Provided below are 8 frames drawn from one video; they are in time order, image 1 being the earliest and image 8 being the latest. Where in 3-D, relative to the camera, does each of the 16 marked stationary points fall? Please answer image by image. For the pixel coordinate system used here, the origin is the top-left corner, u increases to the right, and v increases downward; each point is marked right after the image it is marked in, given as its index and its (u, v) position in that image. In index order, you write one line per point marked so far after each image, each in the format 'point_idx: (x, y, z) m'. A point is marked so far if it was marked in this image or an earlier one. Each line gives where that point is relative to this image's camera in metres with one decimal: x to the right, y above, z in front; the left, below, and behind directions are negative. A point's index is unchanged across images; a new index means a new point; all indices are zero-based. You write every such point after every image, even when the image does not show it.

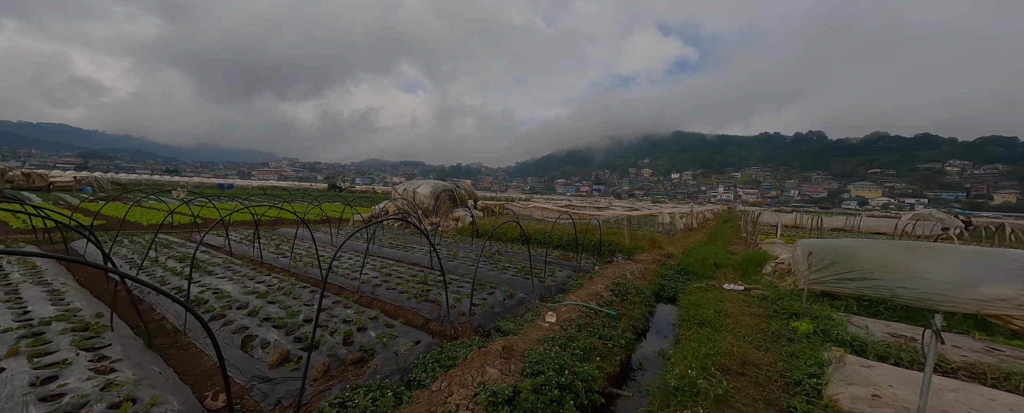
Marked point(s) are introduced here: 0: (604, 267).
0: (+2.6, -1.7, +9.0) m
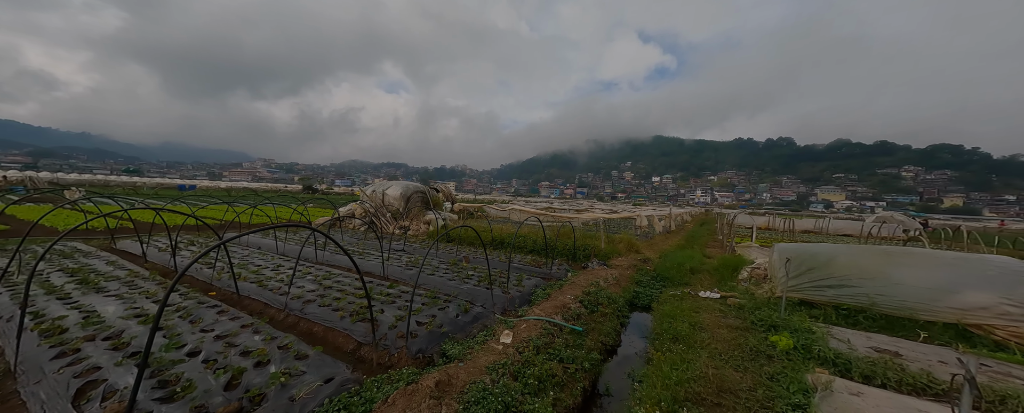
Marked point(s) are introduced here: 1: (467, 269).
0: (+1.7, -1.8, +8.5) m
1: (-1.0, -1.4, +7.2) m
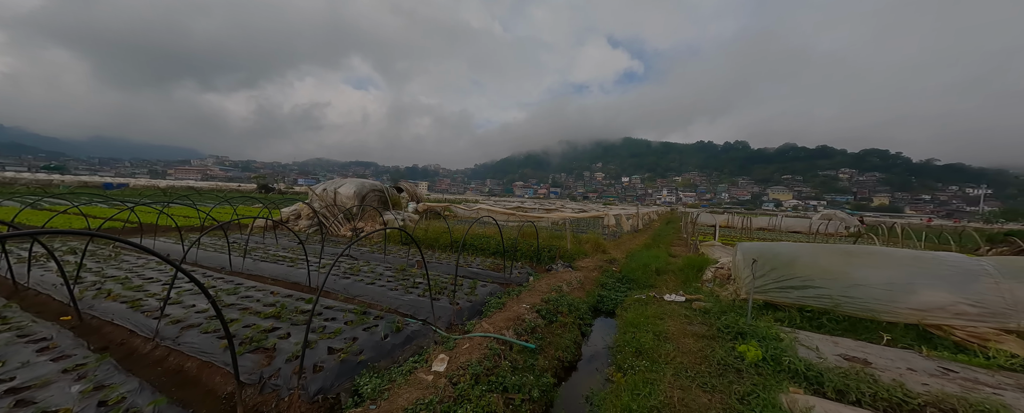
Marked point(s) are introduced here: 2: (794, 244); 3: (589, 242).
0: (+0.7, -1.8, +7.9) m
1: (-2.0, -1.4, +6.5) m
2: (+5.4, -0.7, +6.1) m
3: (+3.1, -1.4, +12.7) m
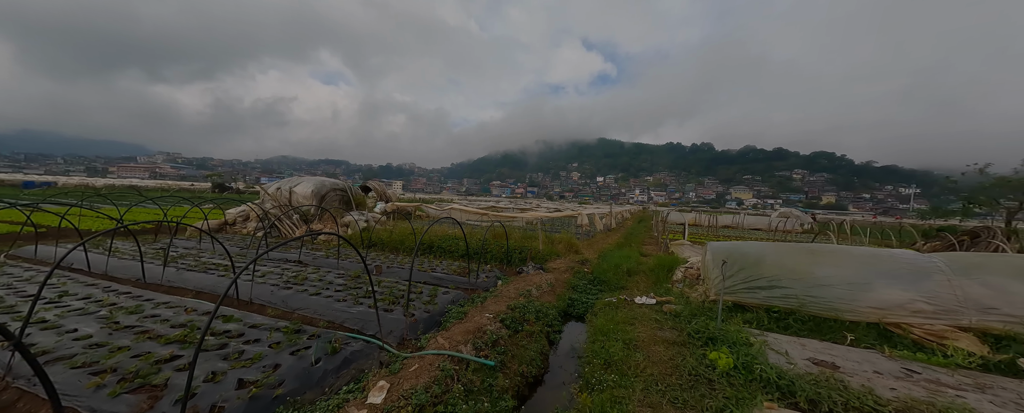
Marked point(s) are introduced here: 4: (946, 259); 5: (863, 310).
0: (-0.1, -1.8, +7.5) m
1: (-2.6, -1.4, +5.9) m
2: (+4.7, -0.7, +6.1) m
3: (+2.0, -1.4, +12.5) m
4: (+7.0, -0.8, +5.2) m
5: (+5.4, -1.6, +4.9) m
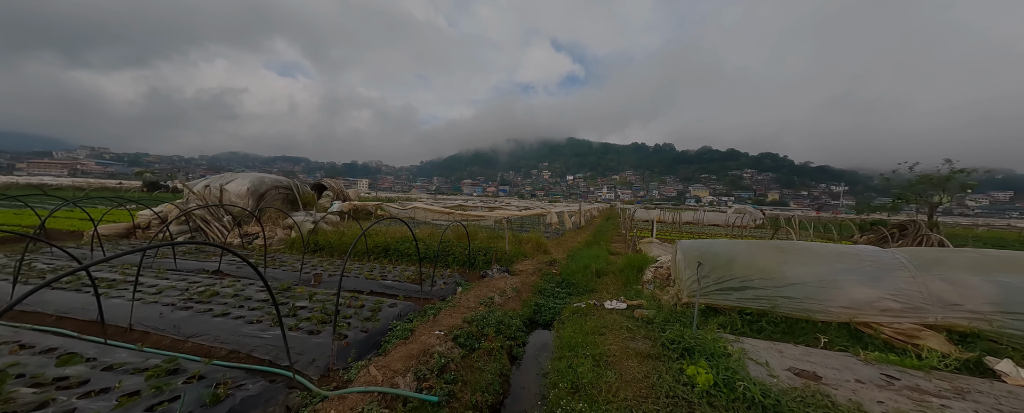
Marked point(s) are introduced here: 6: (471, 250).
0: (-0.9, -1.7, +6.9) m
1: (-3.3, -1.4, +5.0) m
2: (+4.0, -0.6, +5.8) m
3: (+0.6, -1.3, +12.0) m
4: (+6.4, -0.8, +5.1) m
5: (+4.8, -1.5, +4.7) m
6: (-1.2, -1.3, +9.5) m
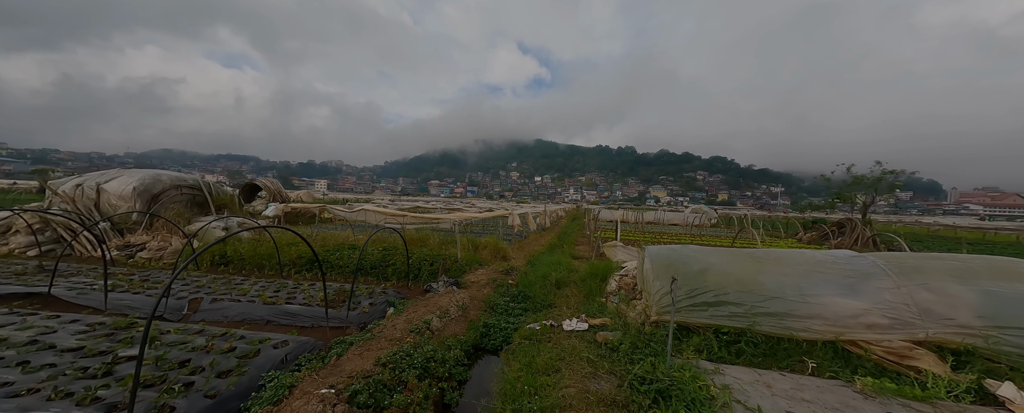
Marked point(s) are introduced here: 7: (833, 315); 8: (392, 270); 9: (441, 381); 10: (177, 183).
0: (-1.9, -1.8, +5.7) m
1: (-4.1, -1.5, +3.5) m
2: (+3.1, -0.7, +5.1) m
3: (-0.9, -1.4, +10.9) m
4: (+5.5, -0.8, +4.7) m
5: (+4.0, -1.5, +4.1) m
6: (-2.5, -1.4, +8.2) m
7: (+4.1, -1.4, +4.1) m
8: (-2.9, -1.6, +7.9) m
9: (-0.9, -2.1, +3.8) m
10: (-10.1, +0.7, +9.6) m
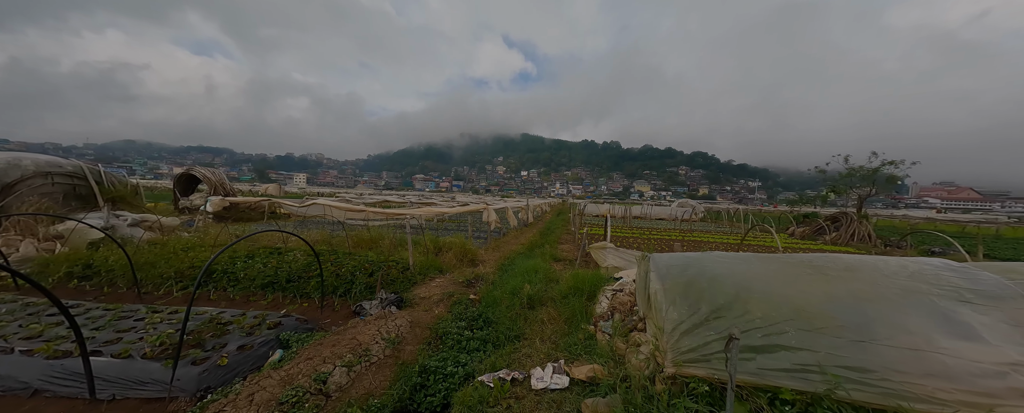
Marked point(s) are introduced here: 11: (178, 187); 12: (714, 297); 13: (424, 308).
0: (-2.6, -1.7, +3.8) m
1: (-4.6, -1.4, +1.6) m
2: (+2.5, -0.6, +3.5) m
3: (-1.8, -1.2, +9.1) m
4: (+4.9, -0.7, +3.1) m
5: (+3.4, -1.5, +2.5) m
6: (-3.2, -1.2, +6.3) m
7: (+3.5, -1.3, +2.5) m
8: (-3.7, -1.5, +6.0) m
9: (-1.4, -2.0, +2.1) m
10: (-10.9, +0.8, +7.4) m
11: (-17.9, +1.1, +17.0) m
12: (+2.0, -0.9, +3.1) m
13: (-1.5, -1.7, +5.6) m
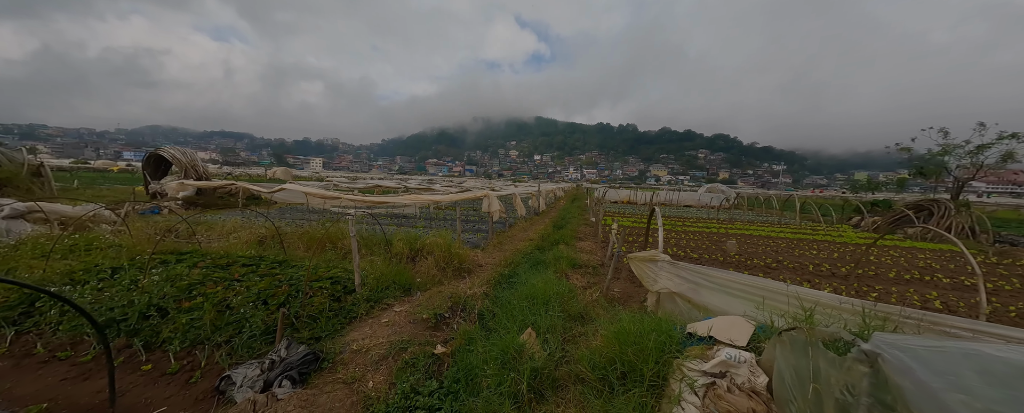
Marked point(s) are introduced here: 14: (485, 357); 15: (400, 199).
0: (-2.7, -1.7, +1.5) m
1: (-4.9, -1.5, -0.7) m
2: (+2.3, -0.6, +0.9) m
3: (-1.7, -1.0, +6.7) m
4: (+4.7, -0.7, +0.4) m
5: (+3.2, -1.6, -0.1) m
6: (-3.3, -1.1, +4.0) m
7: (+3.3, -1.4, -0.1) m
8: (-3.7, -1.3, +3.7) m
9: (-1.6, -2.1, -0.3) m
10: (-10.8, +1.0, +5.3) m
11: (-17.5, +1.8, +15.2) m
12: (+1.8, -0.9, +0.5) m
13: (-1.6, -1.6, +3.2) m
14: (-0.3, -1.5, +3.3) m
15: (-3.4, +0.3, +10.1) m
